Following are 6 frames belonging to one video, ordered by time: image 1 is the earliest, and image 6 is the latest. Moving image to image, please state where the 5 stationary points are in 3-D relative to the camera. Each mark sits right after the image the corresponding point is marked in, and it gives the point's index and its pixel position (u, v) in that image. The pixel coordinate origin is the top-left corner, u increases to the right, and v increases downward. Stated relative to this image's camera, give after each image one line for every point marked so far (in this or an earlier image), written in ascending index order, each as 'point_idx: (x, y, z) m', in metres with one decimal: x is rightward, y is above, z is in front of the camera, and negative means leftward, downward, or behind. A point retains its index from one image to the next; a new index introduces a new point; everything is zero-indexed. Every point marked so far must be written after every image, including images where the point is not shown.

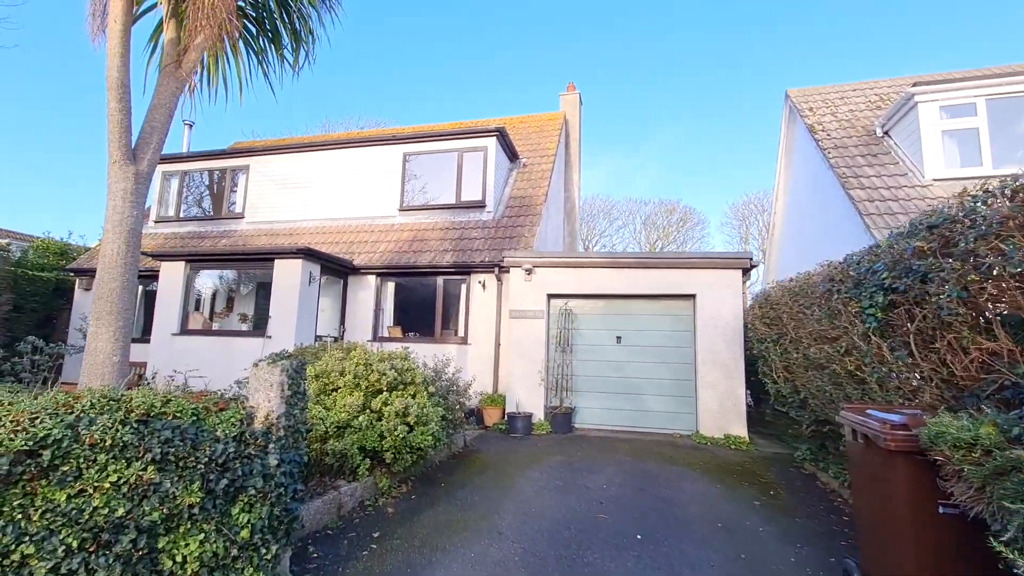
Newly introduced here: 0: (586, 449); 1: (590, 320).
0: (+1.1, -2.3, +7.1) m
1: (+1.4, -0.6, +8.5) m
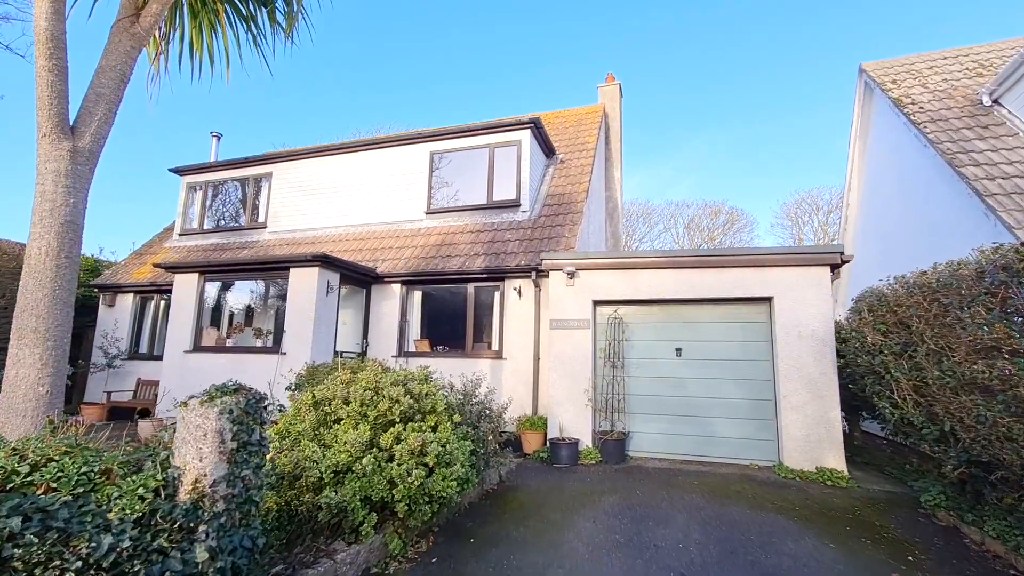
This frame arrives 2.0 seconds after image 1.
0: (+1.7, -2.3, +5.9) m
1: (+2.0, -0.6, +7.3) m
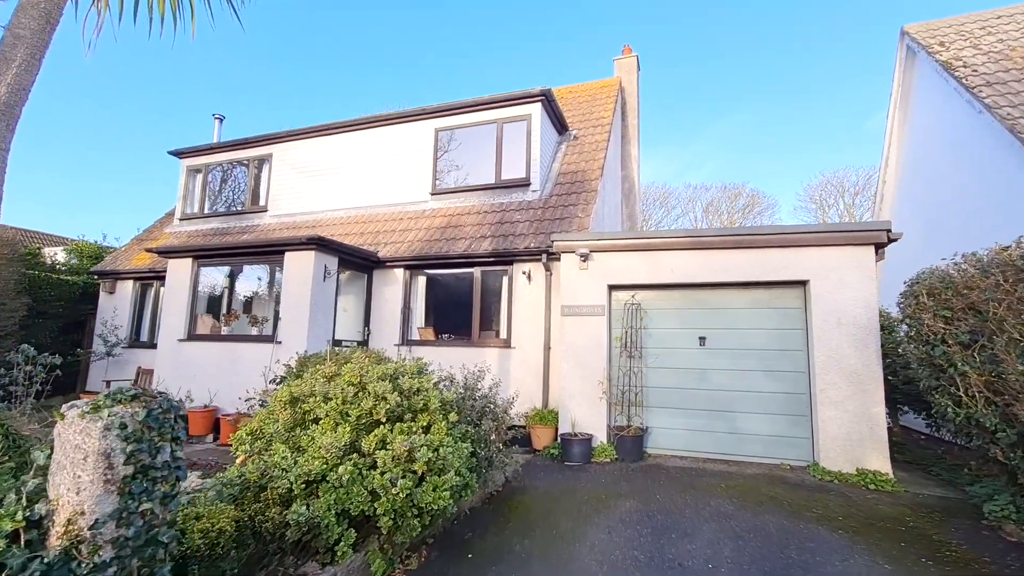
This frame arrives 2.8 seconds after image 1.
0: (+1.7, -2.1, +5.3) m
1: (+2.1, -0.4, +6.7) m
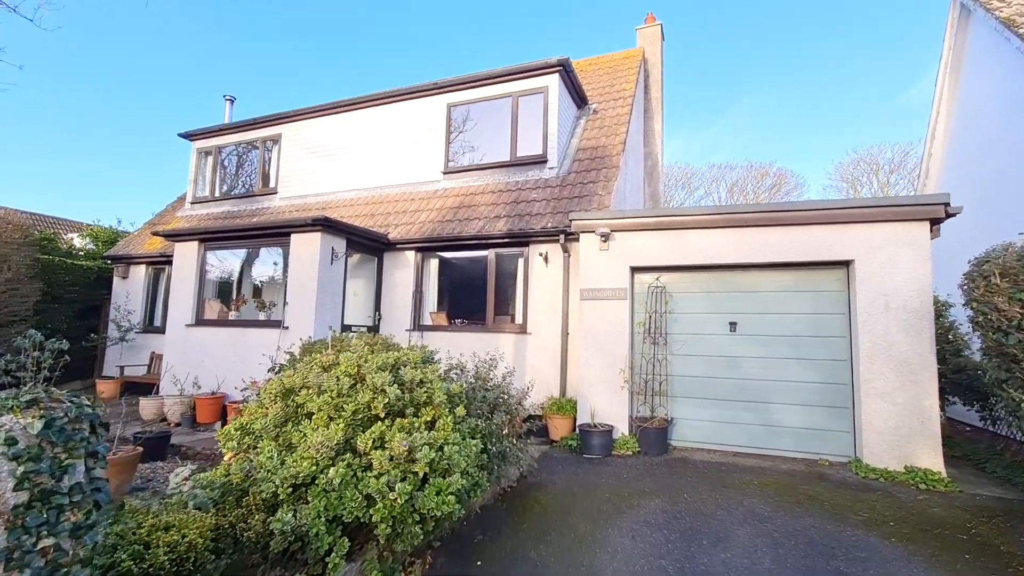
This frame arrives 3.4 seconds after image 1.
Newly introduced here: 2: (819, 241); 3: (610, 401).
0: (+1.9, -2.0, +4.9) m
1: (+2.3, -0.2, +6.3) m
2: (+3.5, +0.5, +5.6) m
3: (+1.2, -1.4, +6.2) m
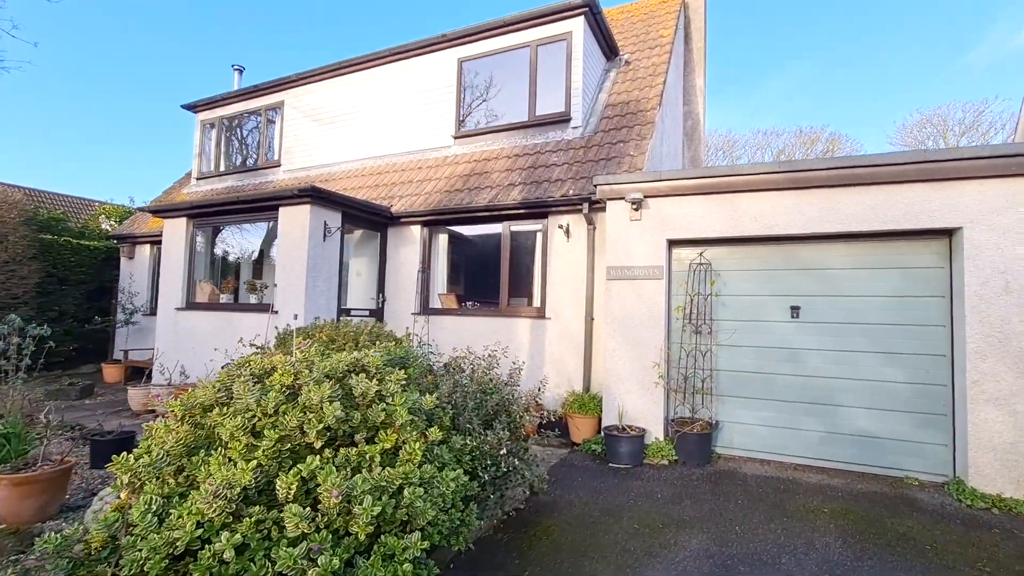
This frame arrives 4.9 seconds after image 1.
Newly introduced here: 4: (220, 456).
0: (+2.0, -1.8, +3.9) m
1: (+2.4, +0.1, +5.2) m
2: (+3.6, +0.7, +4.4) m
3: (+1.4, -1.2, +5.2) m
4: (-1.3, -0.7, +2.2) m
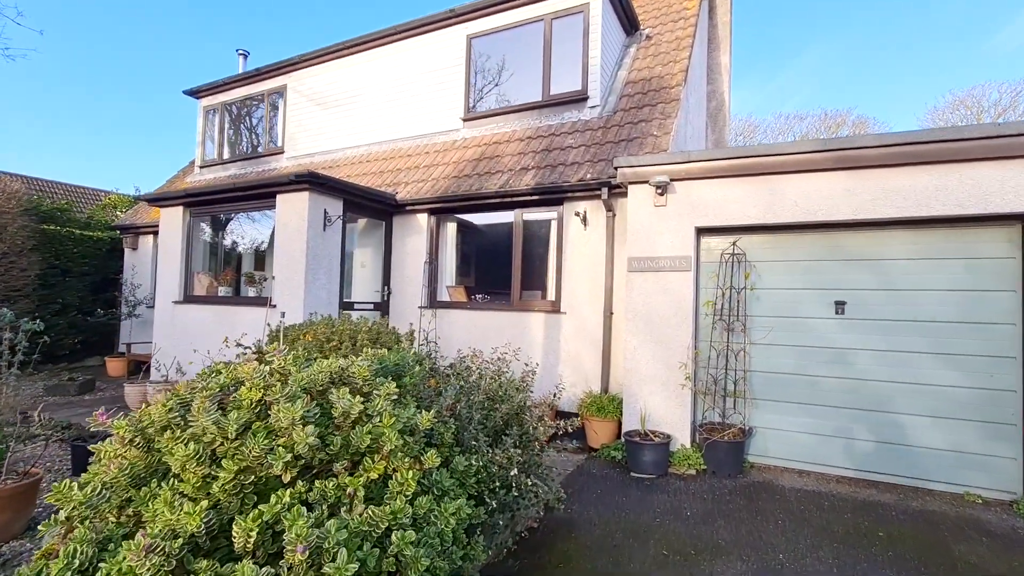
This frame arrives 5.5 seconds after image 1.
0: (+2.0, -1.7, +3.5) m
1: (+2.5, +0.1, +4.7) m
2: (+3.7, +0.8, +3.8) m
3: (+1.5, -1.1, +4.8) m
4: (-1.2, -0.7, +1.8) m
